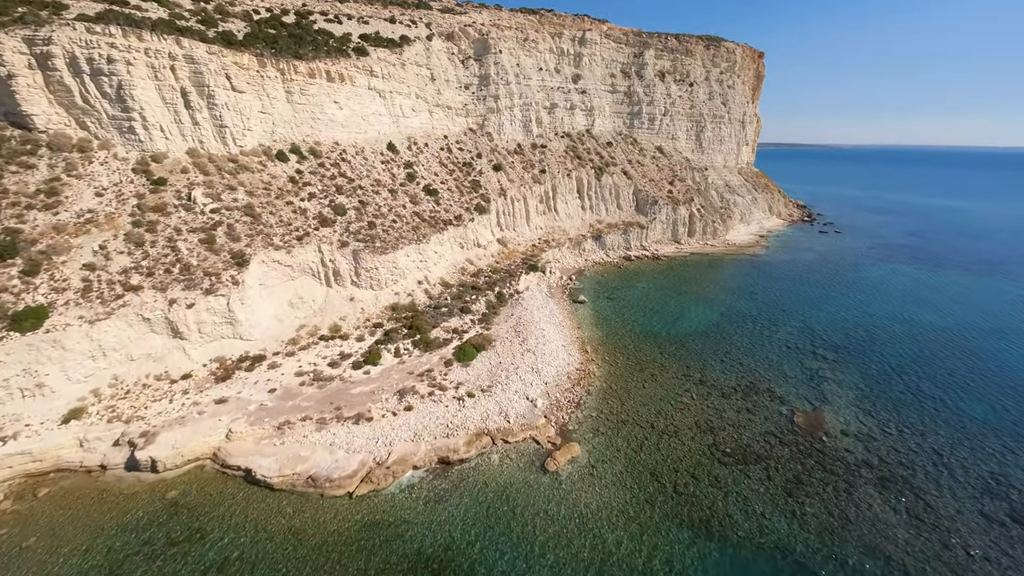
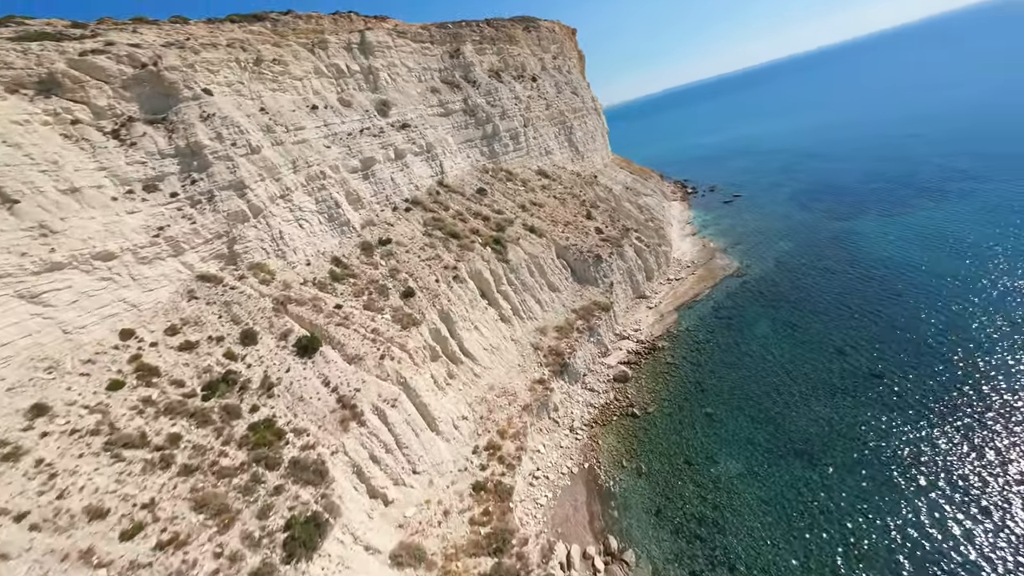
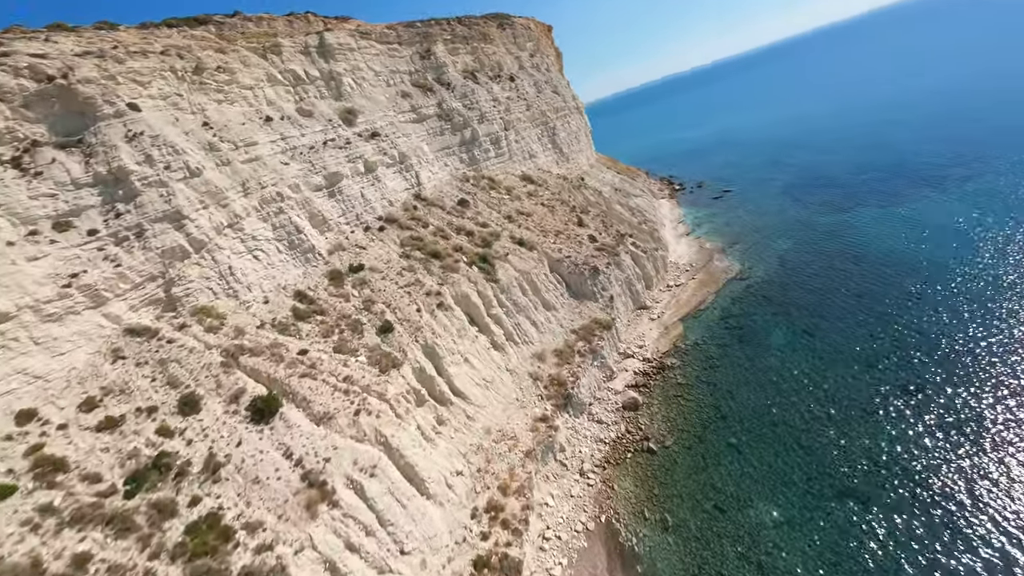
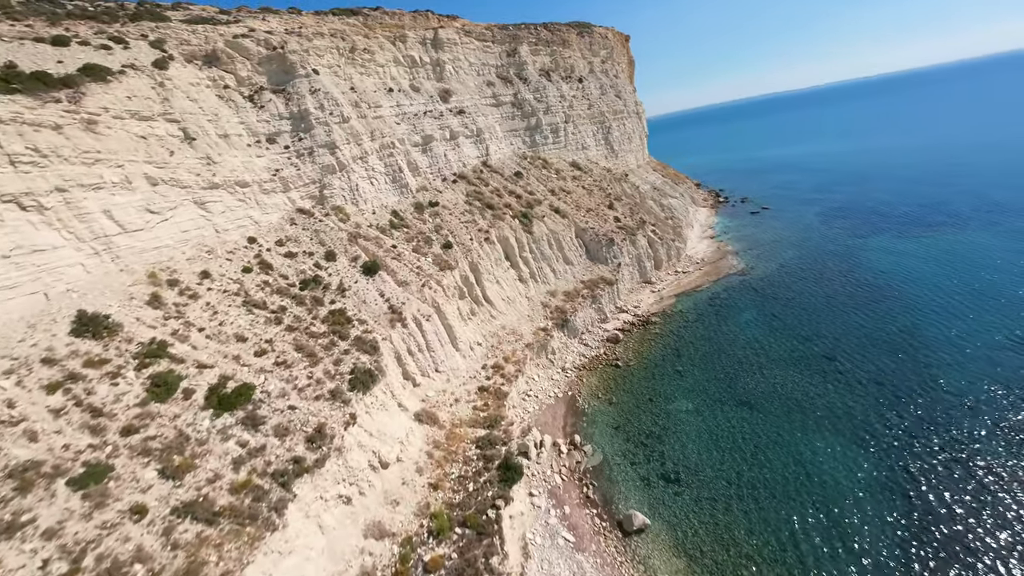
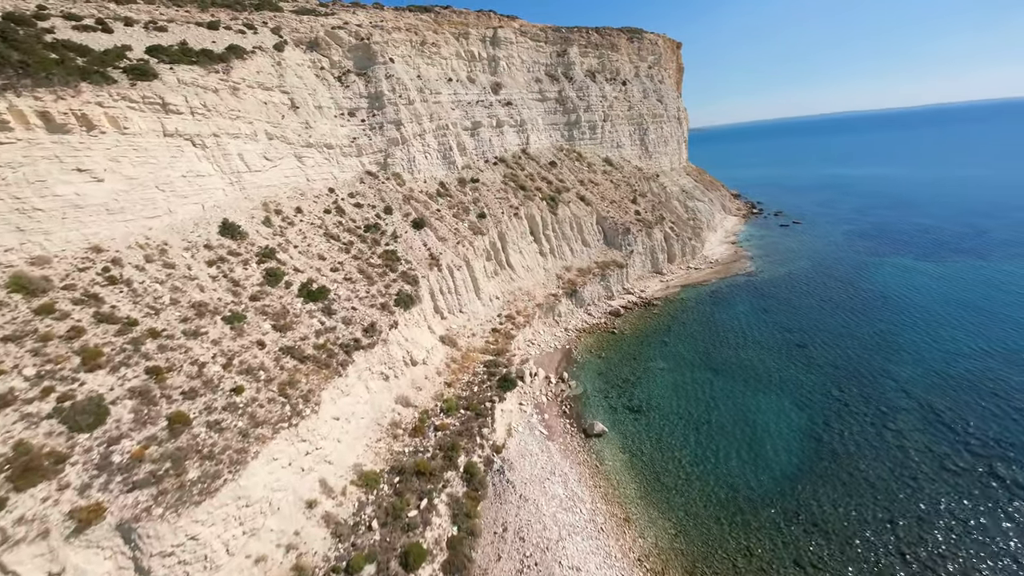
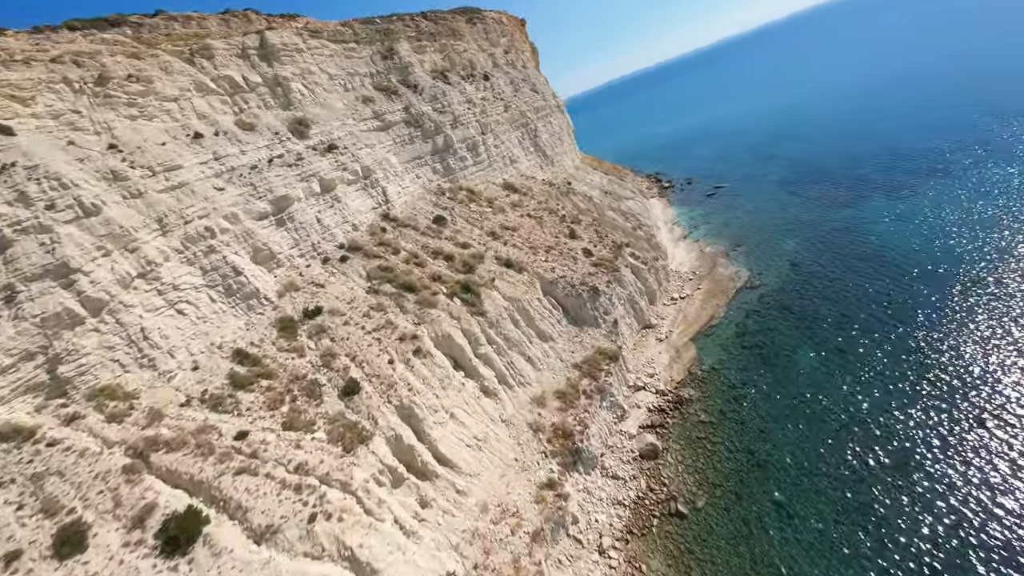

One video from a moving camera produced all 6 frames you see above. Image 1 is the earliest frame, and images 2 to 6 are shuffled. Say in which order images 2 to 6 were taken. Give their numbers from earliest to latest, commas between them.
5, 4, 2, 3, 6
